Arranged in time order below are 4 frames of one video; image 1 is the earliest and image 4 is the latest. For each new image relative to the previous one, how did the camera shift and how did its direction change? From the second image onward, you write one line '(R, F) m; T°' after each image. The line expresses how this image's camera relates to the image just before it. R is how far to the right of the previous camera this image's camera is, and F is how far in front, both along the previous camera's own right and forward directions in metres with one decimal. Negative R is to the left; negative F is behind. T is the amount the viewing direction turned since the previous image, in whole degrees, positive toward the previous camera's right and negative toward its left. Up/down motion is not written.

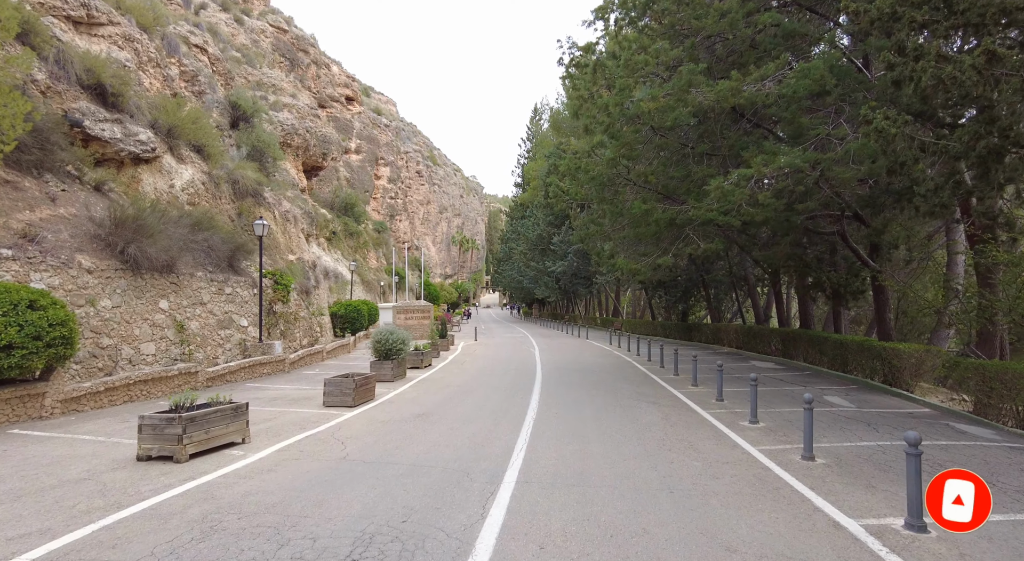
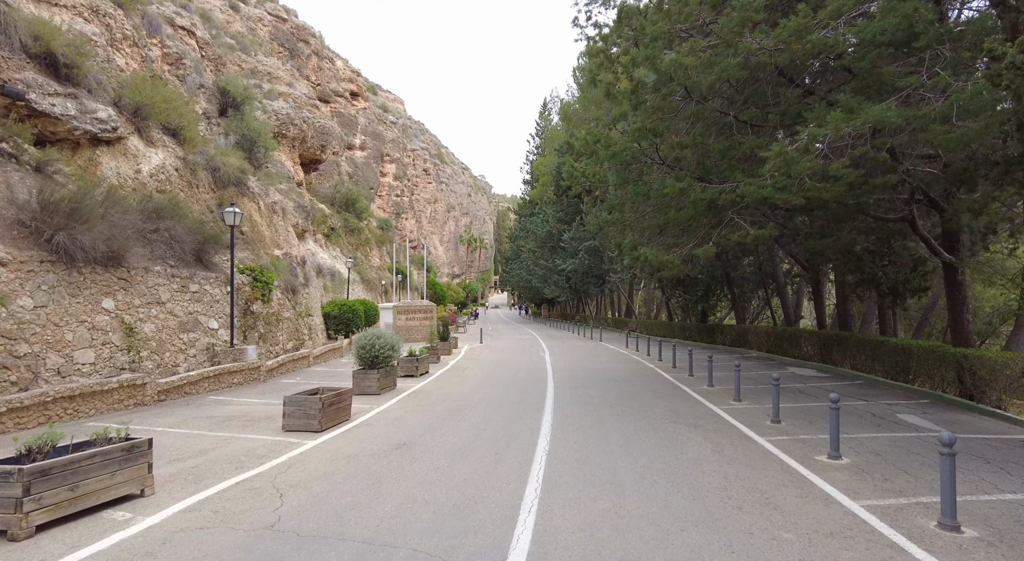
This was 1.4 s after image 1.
(0.0, +2.2) m; -1°
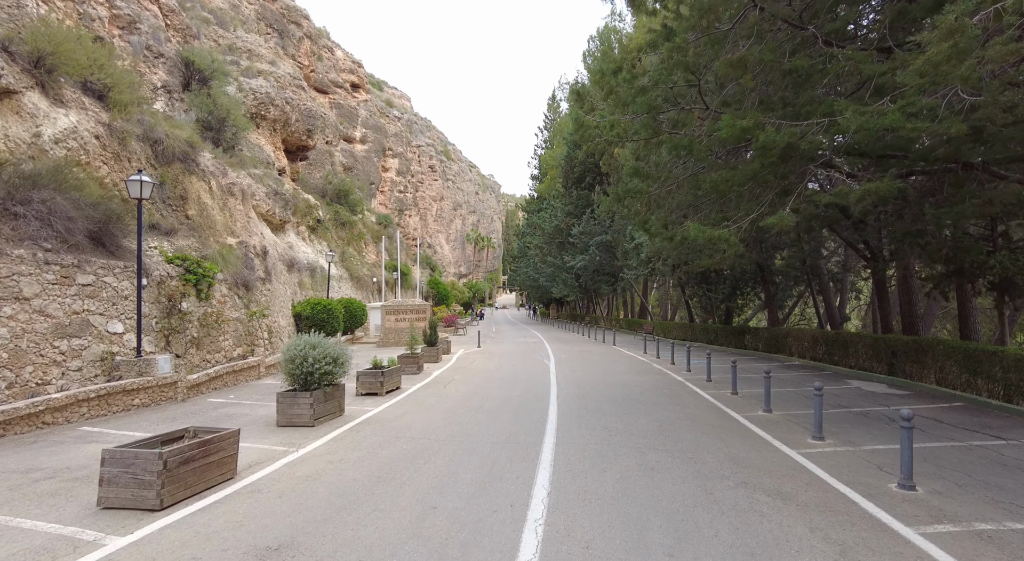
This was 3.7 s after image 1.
(+0.4, +3.5) m; -1°
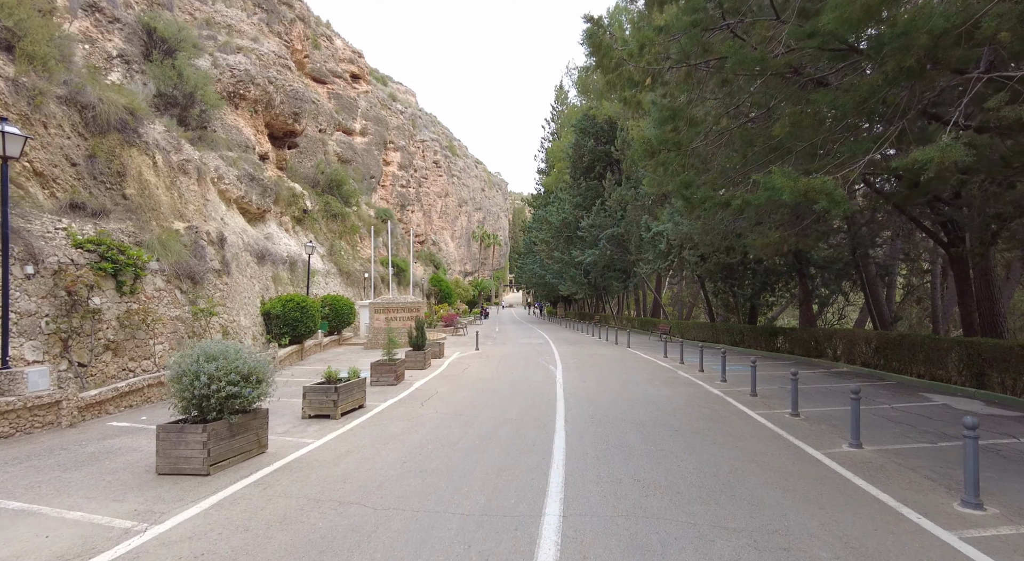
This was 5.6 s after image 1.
(+0.2, +2.9) m; -1°
